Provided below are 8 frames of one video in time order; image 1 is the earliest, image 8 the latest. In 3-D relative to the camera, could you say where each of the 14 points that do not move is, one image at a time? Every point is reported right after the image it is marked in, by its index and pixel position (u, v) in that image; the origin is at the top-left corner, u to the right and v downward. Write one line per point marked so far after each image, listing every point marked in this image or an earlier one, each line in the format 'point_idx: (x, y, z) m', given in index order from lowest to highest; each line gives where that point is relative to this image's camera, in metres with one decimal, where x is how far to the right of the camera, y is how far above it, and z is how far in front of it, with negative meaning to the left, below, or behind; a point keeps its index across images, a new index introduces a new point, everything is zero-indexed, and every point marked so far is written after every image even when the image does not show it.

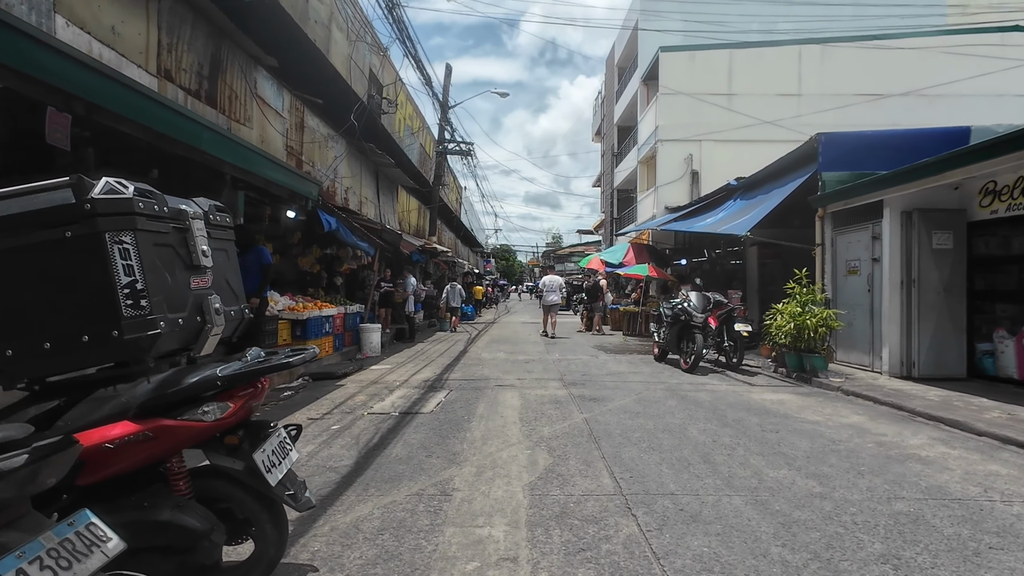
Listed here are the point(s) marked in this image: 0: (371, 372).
0: (-2.5, -1.5, +9.7) m
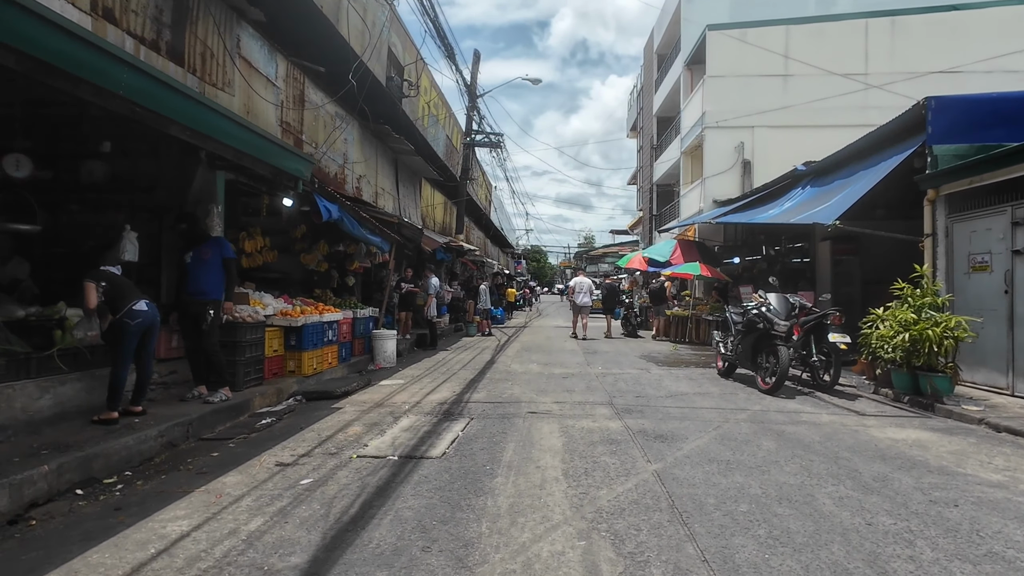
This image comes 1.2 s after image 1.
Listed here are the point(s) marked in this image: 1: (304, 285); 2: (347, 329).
0: (-2.0, -1.5, +8.1) m
1: (-4.4, +0.1, +11.4) m
2: (-3.0, -0.8, +9.9) m
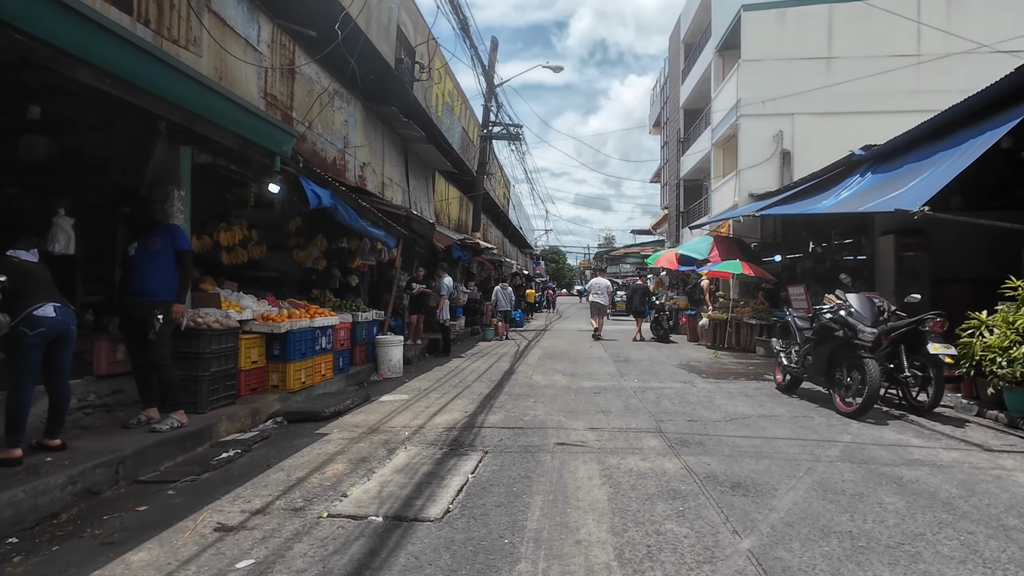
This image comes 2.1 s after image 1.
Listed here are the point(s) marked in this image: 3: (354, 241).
0: (-1.7, -1.5, +6.8) m
1: (-4.0, +0.1, +10.2) m
2: (-2.6, -0.8, +8.6) m
3: (-2.9, +0.9, +10.0) m
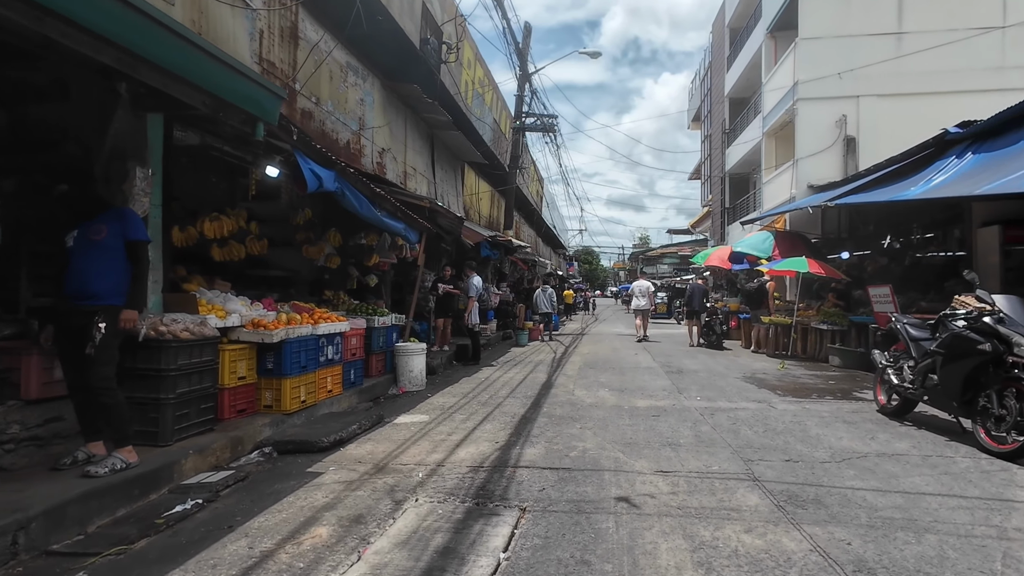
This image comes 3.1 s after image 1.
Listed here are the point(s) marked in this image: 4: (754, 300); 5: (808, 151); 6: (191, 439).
0: (-1.3, -1.5, +5.6) m
1: (-3.4, +0.1, +9.1) m
2: (-2.1, -0.8, +7.5) m
3: (-2.3, +0.9, +8.9) m
4: (+5.7, -0.4, +13.6) m
5: (+9.9, +4.6, +18.3) m
6: (-2.7, -1.3, +4.6) m
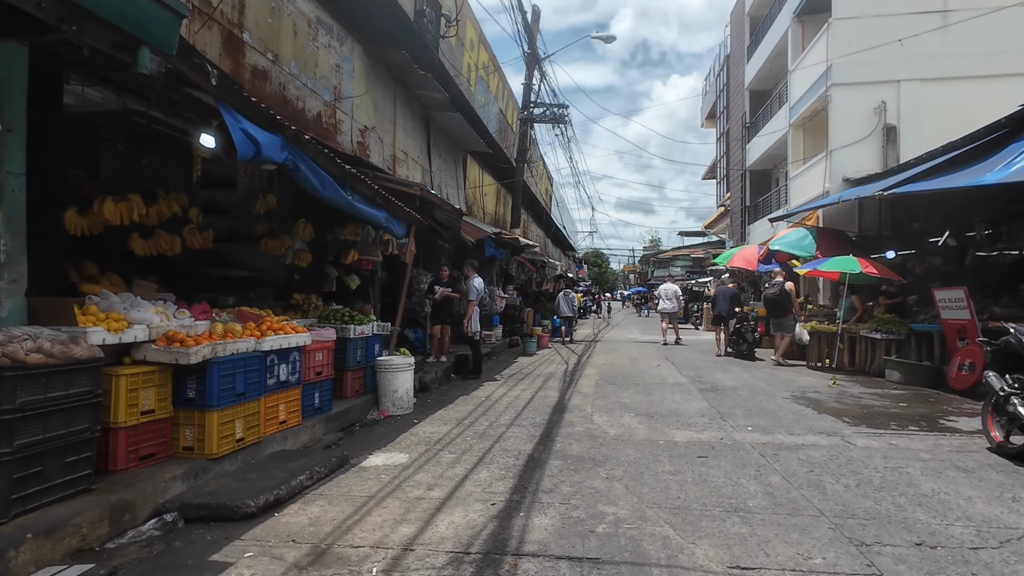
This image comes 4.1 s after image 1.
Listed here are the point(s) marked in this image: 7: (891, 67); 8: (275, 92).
0: (-1.3, -1.5, +4.2) m
1: (-3.3, 0.0, +7.7) m
2: (-2.0, -0.8, +6.0) m
3: (-2.2, +0.8, +7.5) m
4: (+5.8, -0.4, +12.1) m
5: (+10.1, +4.5, +16.7) m
6: (-2.7, -1.3, +3.2) m
7: (+11.4, +6.6, +16.4) m
8: (-2.6, +2.2, +6.0) m
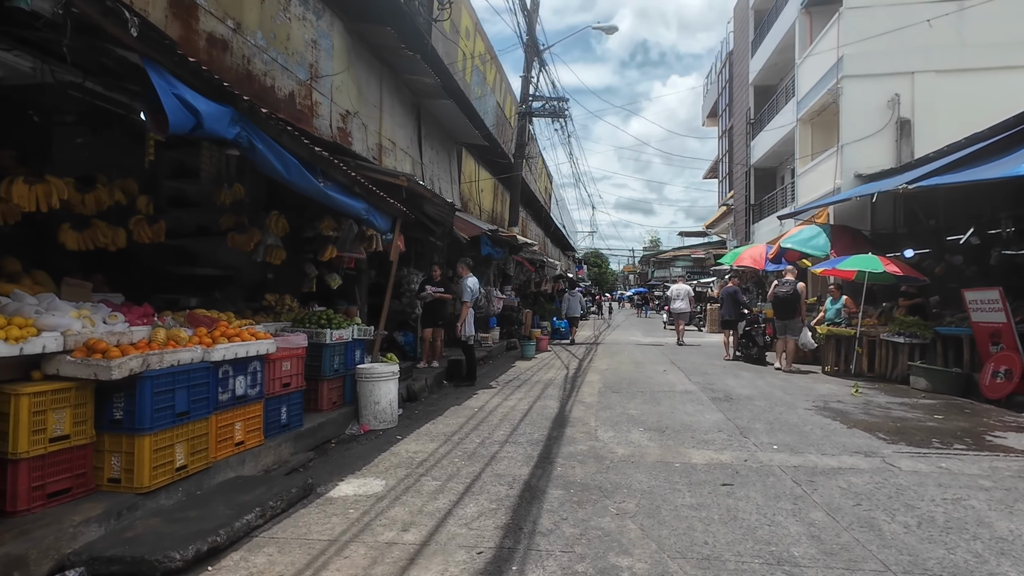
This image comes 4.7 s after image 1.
0: (-1.3, -1.5, +3.5) m
1: (-3.4, 0.0, +7.0) m
2: (-2.1, -0.8, +5.3) m
3: (-2.3, +0.8, +6.8) m
4: (+5.7, -0.4, +11.4) m
5: (+10.1, +4.5, +16.0) m
6: (-2.8, -1.3, +2.4) m
7: (+11.3, +6.6, +15.7) m
8: (-2.6, +2.2, +5.3) m
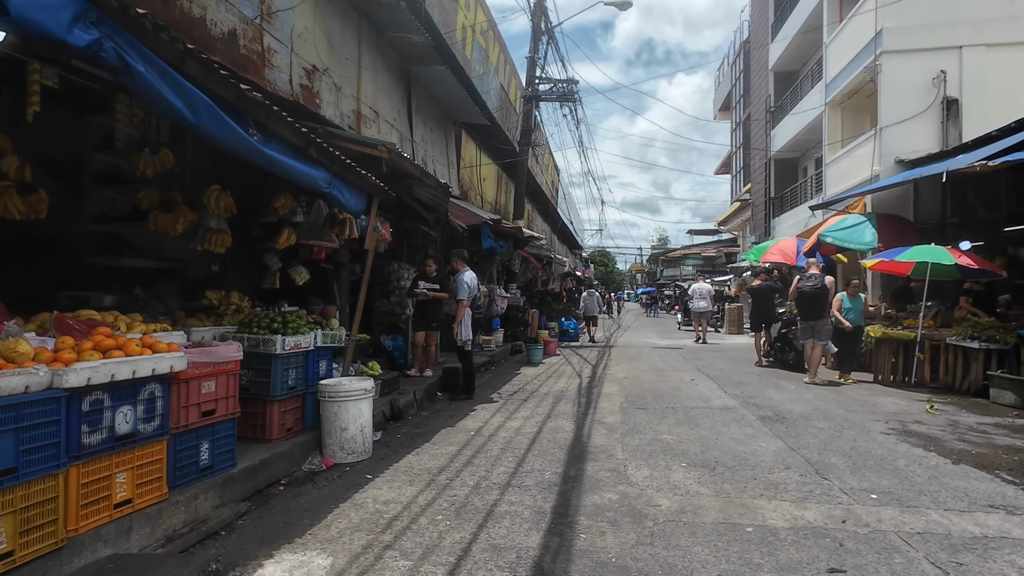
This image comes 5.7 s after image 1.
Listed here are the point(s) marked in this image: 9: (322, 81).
0: (-1.3, -1.5, +2.1) m
1: (-3.3, +0.1, +5.7) m
2: (-2.1, -0.8, +4.0) m
3: (-2.2, +0.9, +5.4) m
4: (+5.8, -0.4, +9.9) m
5: (+10.2, +4.6, +14.5) m
6: (-2.8, -1.2, +1.1) m
7: (+11.4, +6.7, +14.2) m
8: (-2.6, +2.2, +3.9) m
9: (-2.1, +2.3, +6.2) m
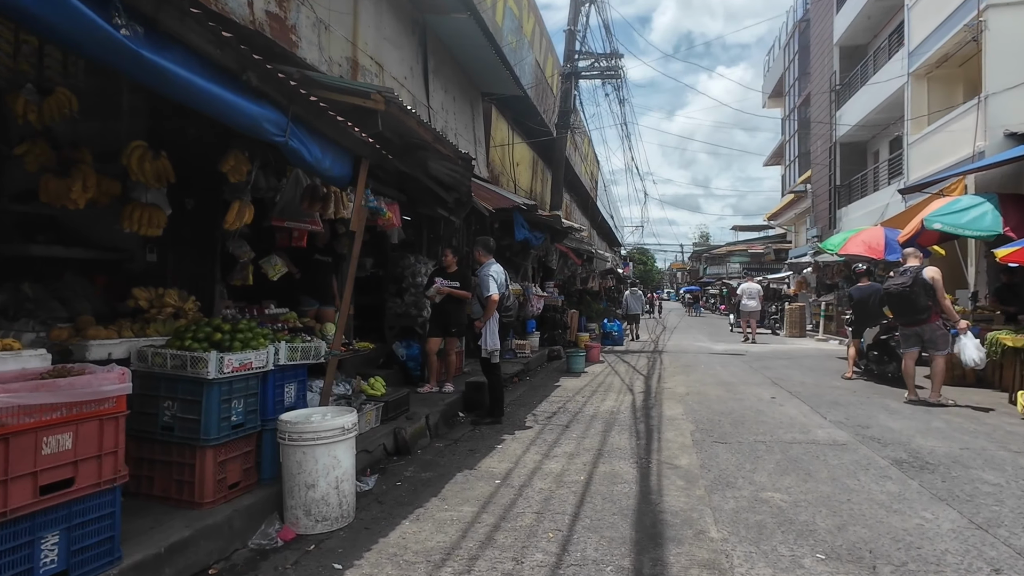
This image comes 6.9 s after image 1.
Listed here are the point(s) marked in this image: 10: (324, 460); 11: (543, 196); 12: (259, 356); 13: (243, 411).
0: (-1.2, -1.5, +0.6) m
1: (-3.0, +0.1, +4.3) m
2: (-1.9, -0.7, +2.5) m
3: (-2.0, +0.9, +4.0) m
4: (+6.4, -0.3, +7.9) m
5: (+11.1, +4.6, +12.2) m
6: (-2.7, -1.2, -0.3) m
7: (+12.3, +6.8, +11.8) m
8: (-2.4, +2.2, +2.5) m
9: (-1.8, +2.4, +4.7) m
10: (-1.2, -1.1, +3.5) m
11: (+0.9, +2.9, +17.1) m
12: (-1.7, -0.4, +3.5) m
13: (-1.7, -0.8, +3.4) m
